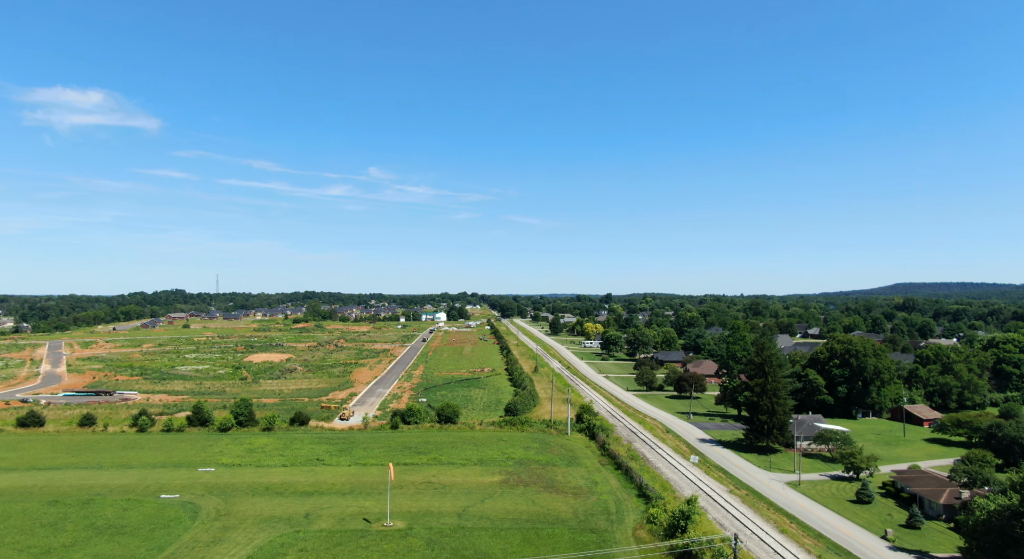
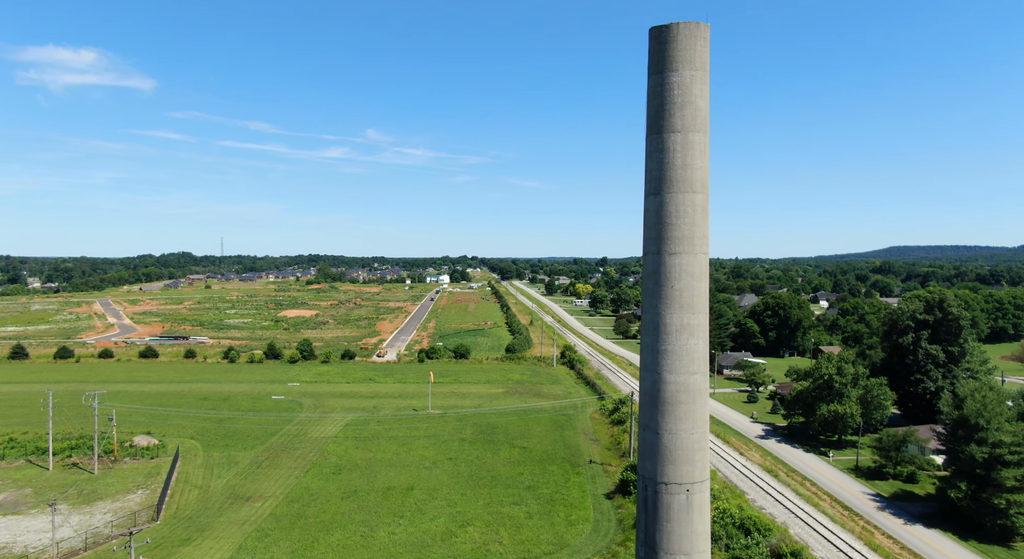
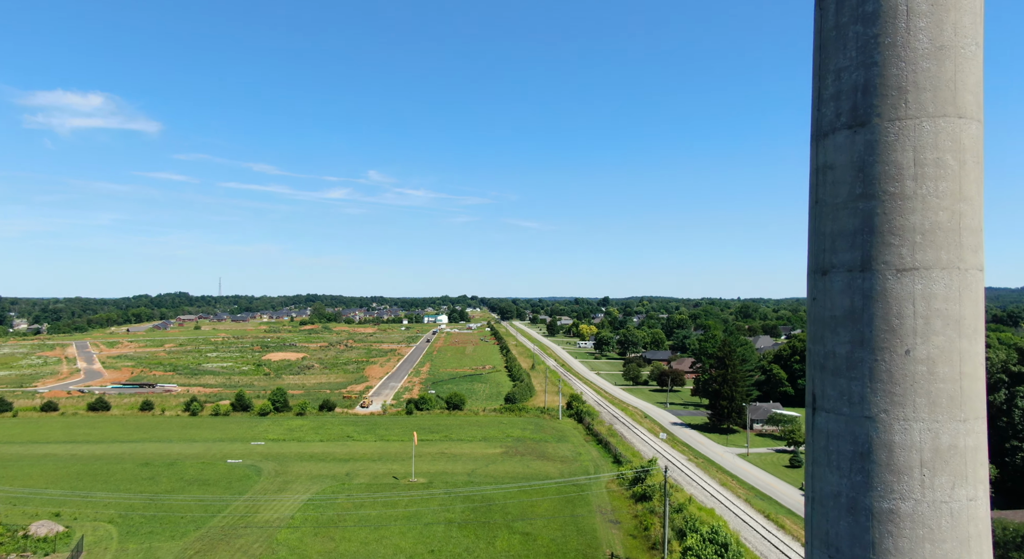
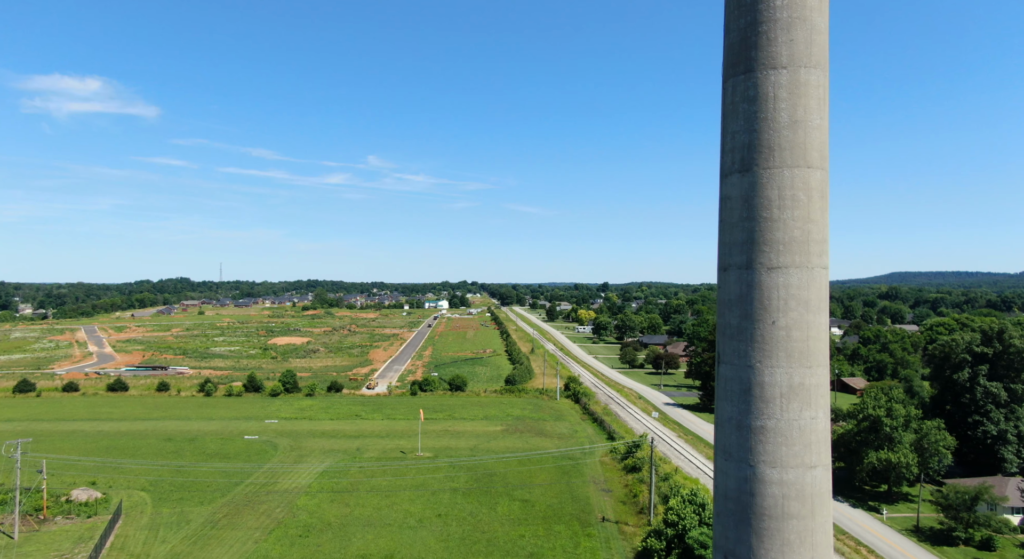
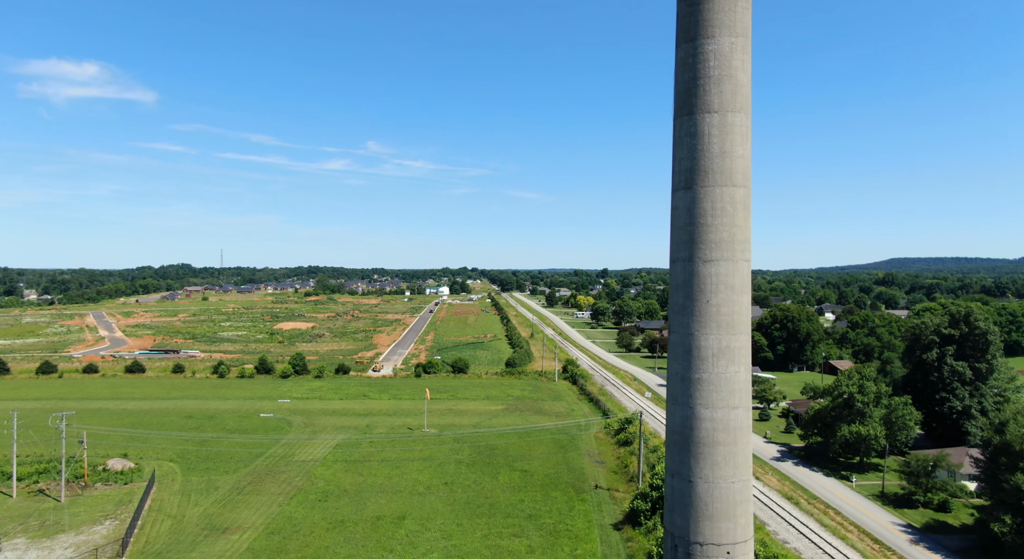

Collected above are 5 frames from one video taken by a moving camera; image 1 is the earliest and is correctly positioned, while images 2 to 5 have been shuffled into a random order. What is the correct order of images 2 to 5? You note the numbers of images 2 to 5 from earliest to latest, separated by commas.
3, 4, 5, 2
